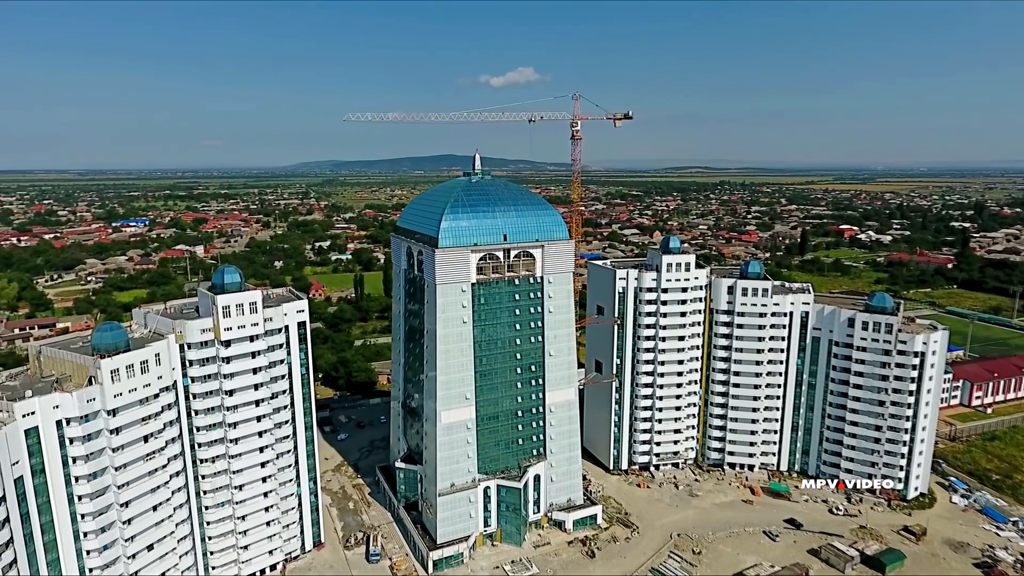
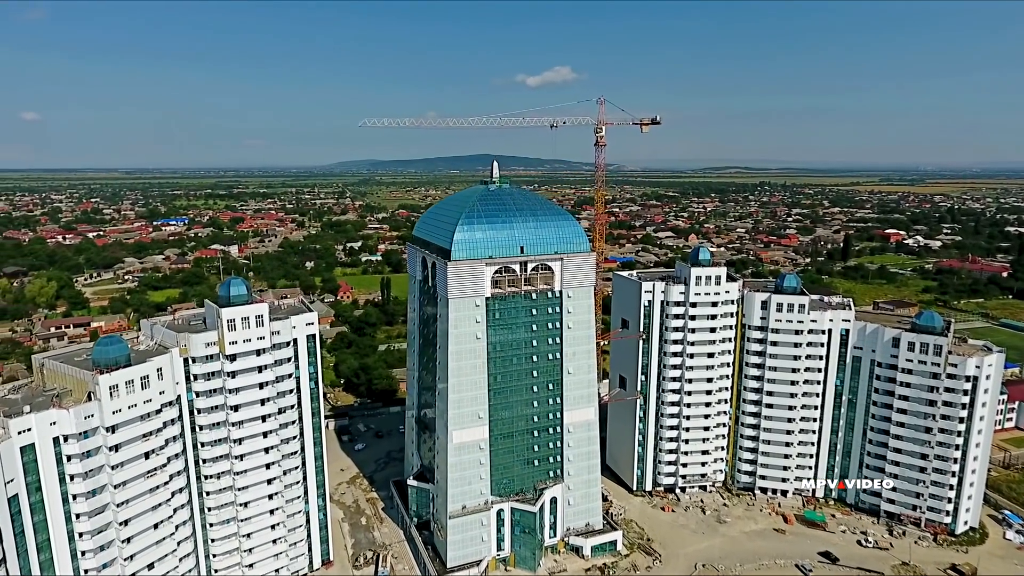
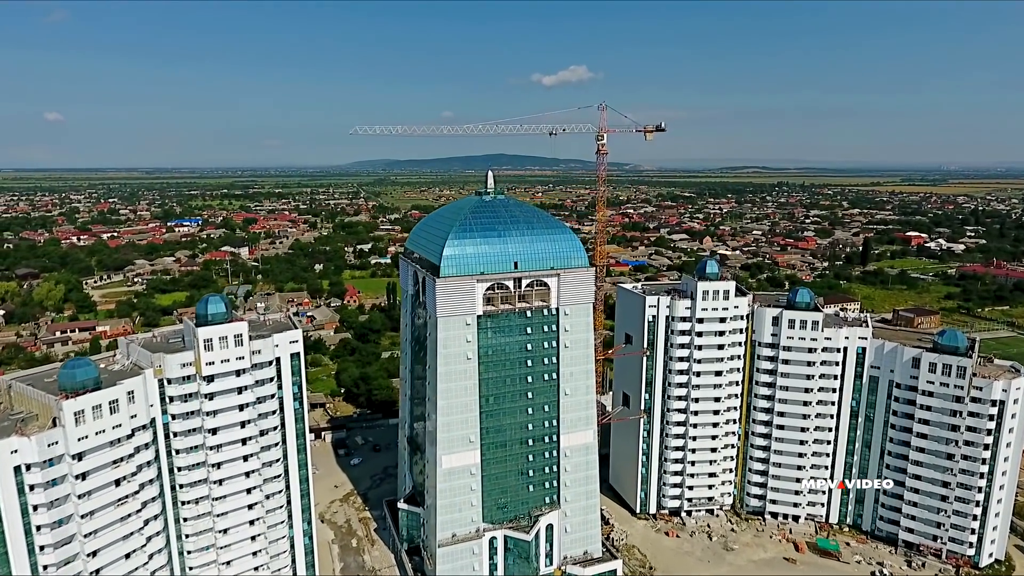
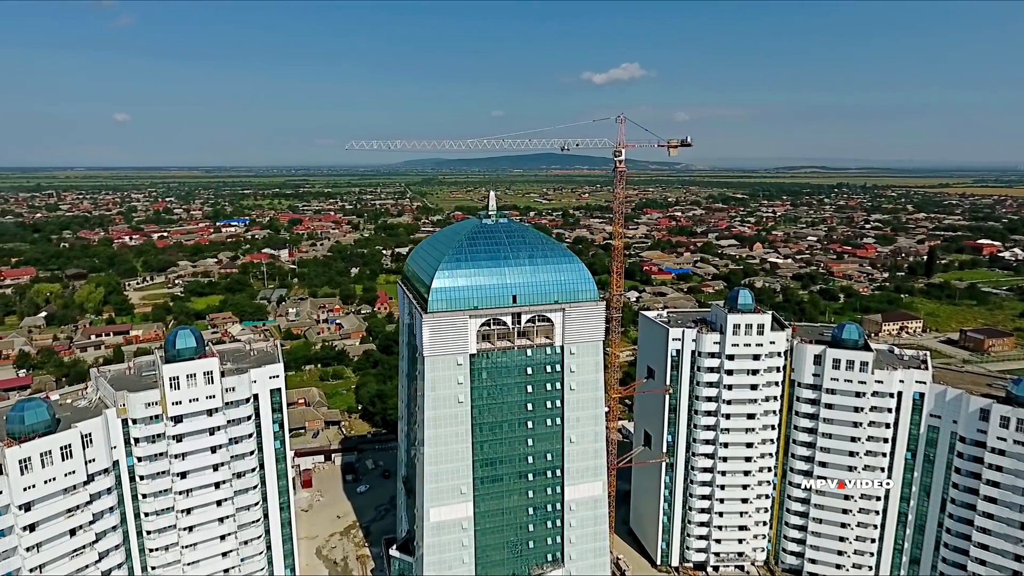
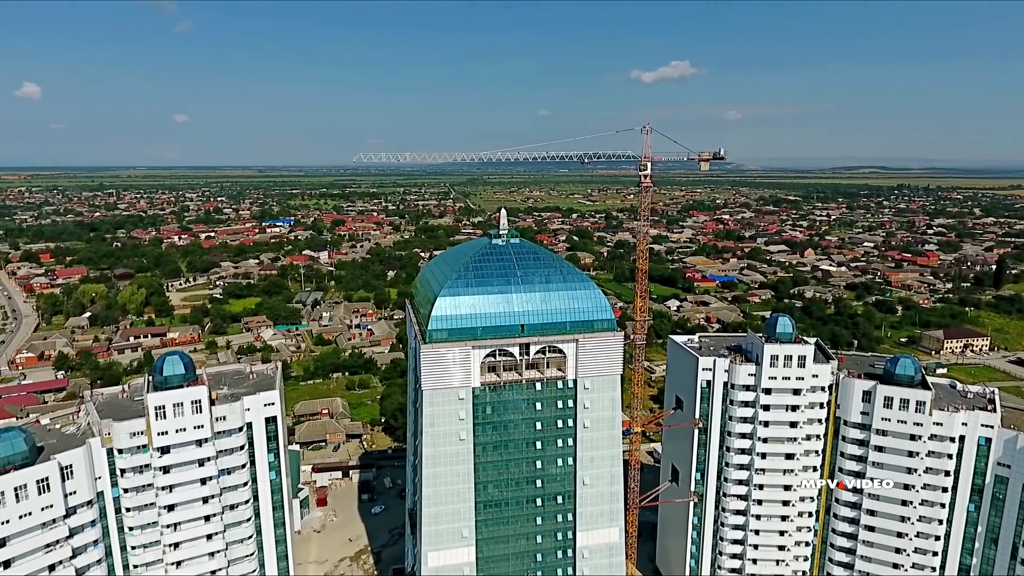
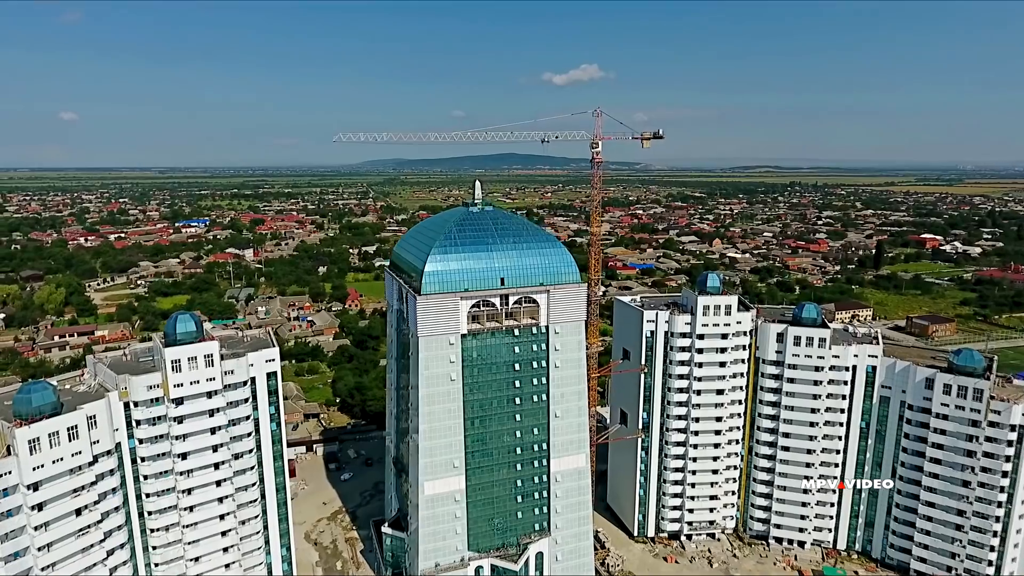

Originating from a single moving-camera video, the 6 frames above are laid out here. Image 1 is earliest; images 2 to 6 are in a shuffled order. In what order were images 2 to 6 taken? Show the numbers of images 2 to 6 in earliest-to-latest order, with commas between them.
2, 3, 6, 4, 5
